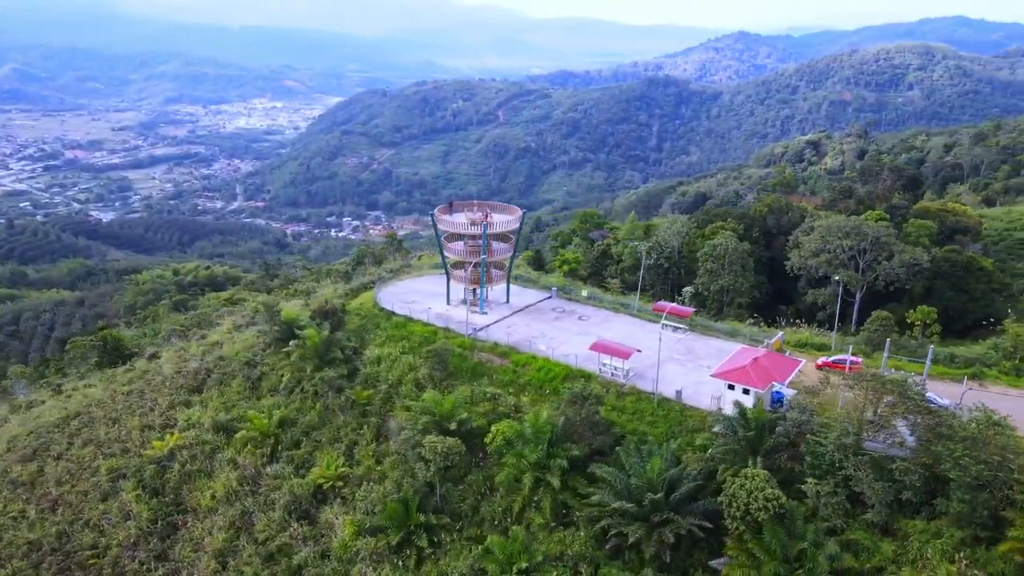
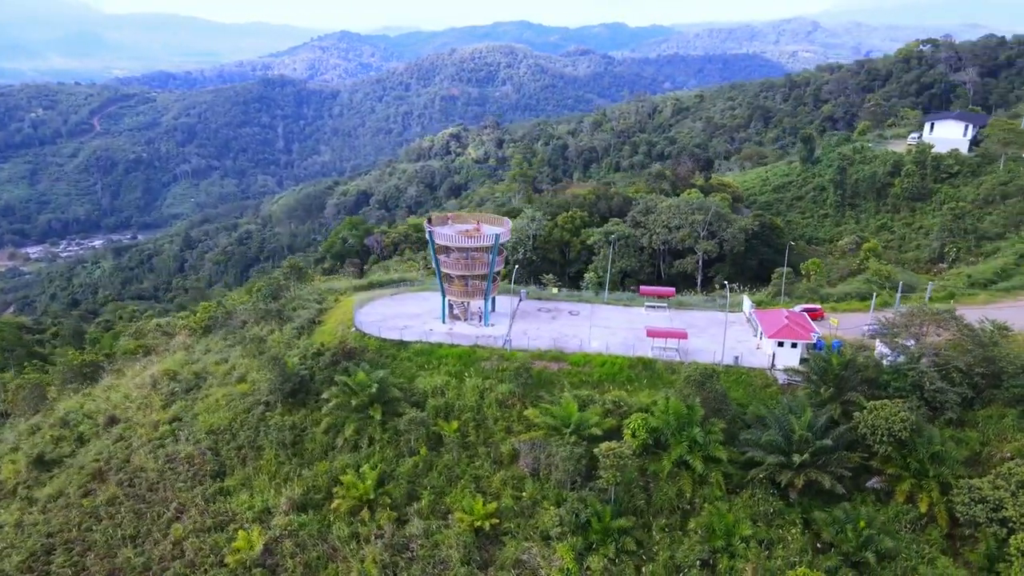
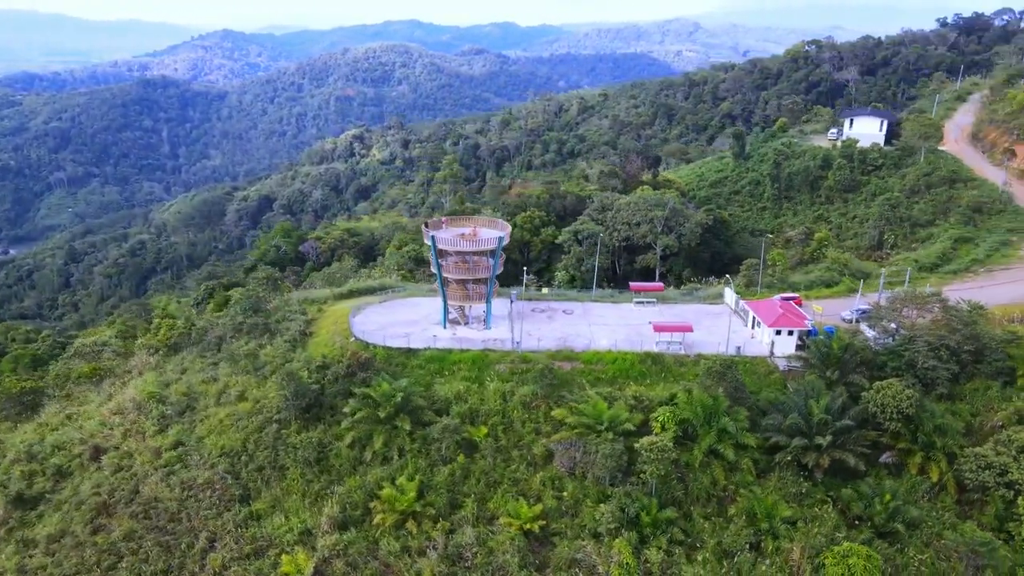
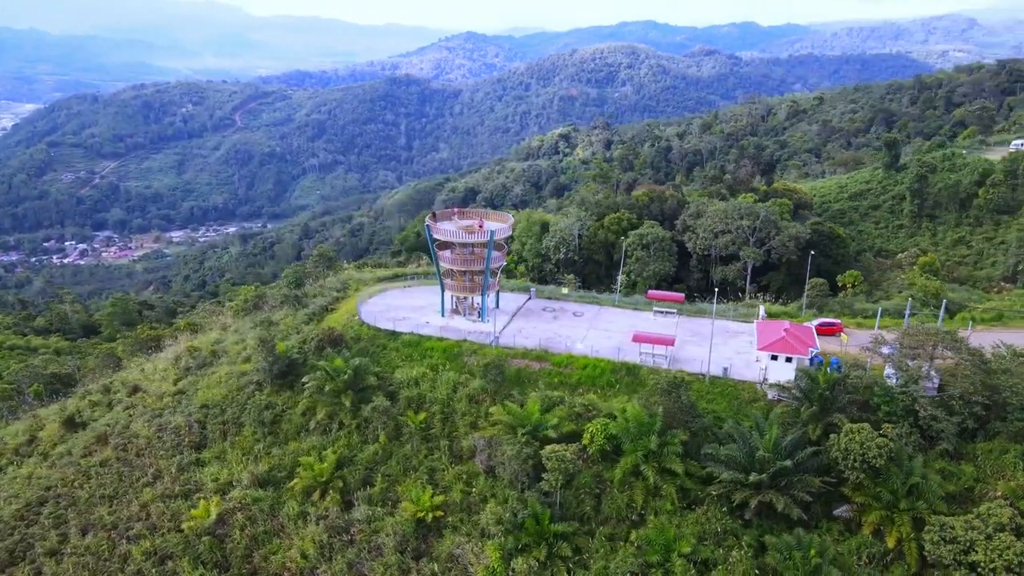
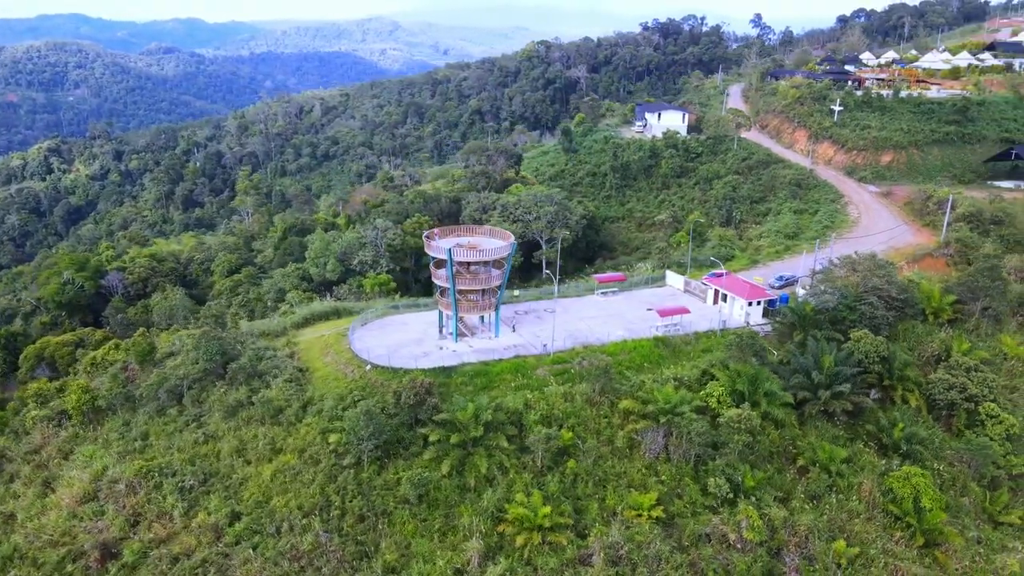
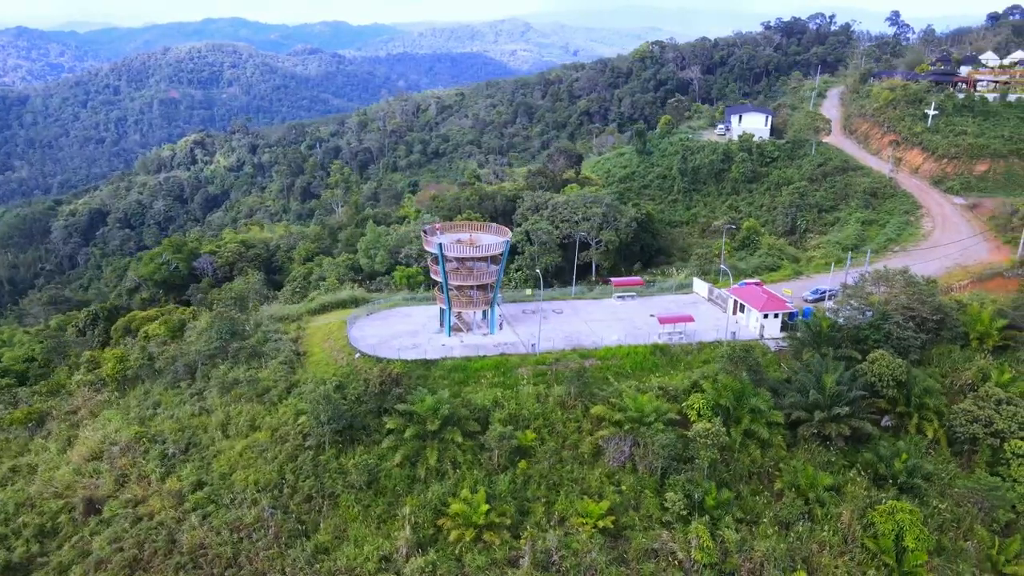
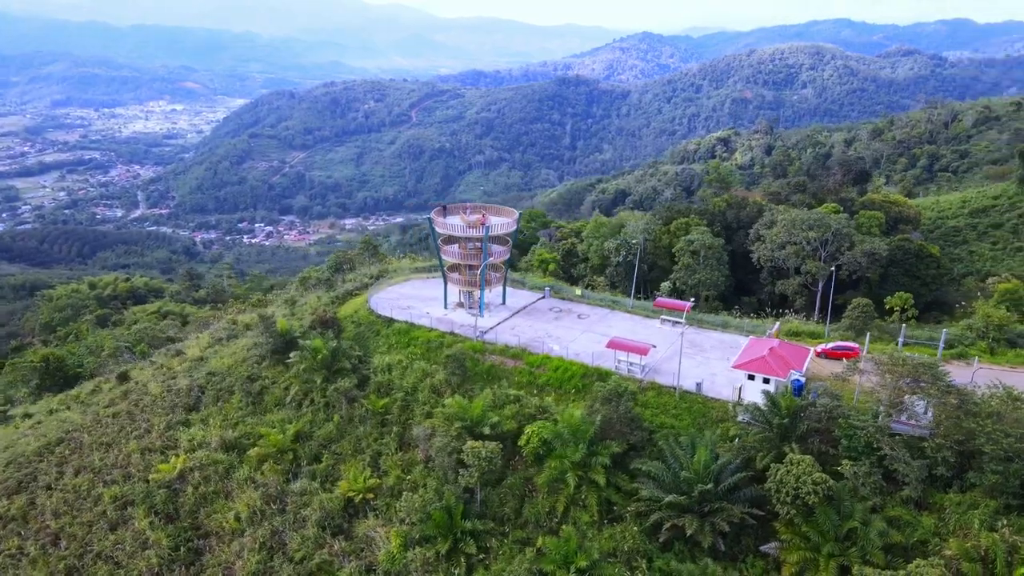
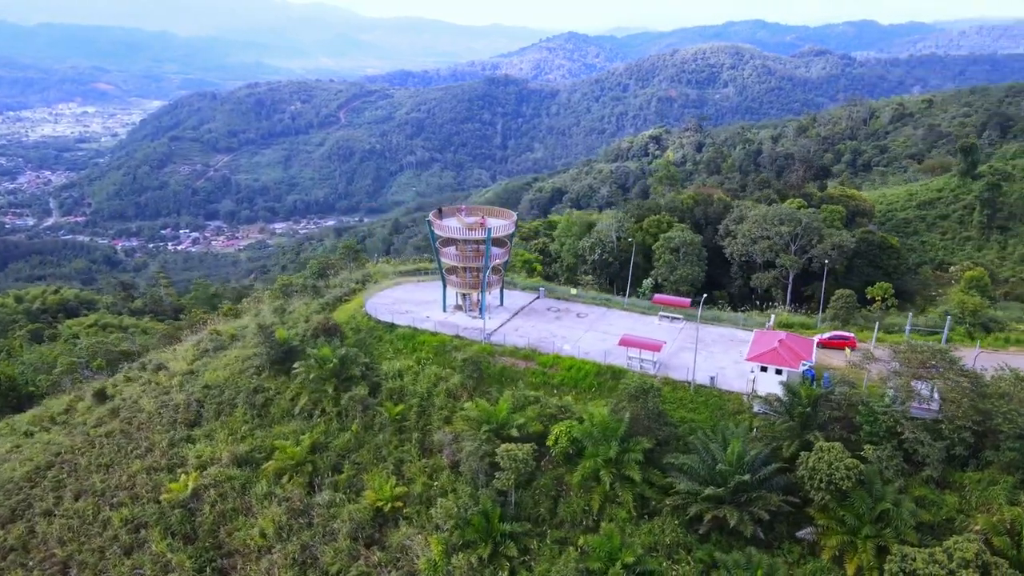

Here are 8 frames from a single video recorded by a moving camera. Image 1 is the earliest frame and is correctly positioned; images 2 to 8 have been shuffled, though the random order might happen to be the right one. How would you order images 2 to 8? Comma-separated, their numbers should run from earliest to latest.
7, 8, 4, 2, 3, 6, 5
